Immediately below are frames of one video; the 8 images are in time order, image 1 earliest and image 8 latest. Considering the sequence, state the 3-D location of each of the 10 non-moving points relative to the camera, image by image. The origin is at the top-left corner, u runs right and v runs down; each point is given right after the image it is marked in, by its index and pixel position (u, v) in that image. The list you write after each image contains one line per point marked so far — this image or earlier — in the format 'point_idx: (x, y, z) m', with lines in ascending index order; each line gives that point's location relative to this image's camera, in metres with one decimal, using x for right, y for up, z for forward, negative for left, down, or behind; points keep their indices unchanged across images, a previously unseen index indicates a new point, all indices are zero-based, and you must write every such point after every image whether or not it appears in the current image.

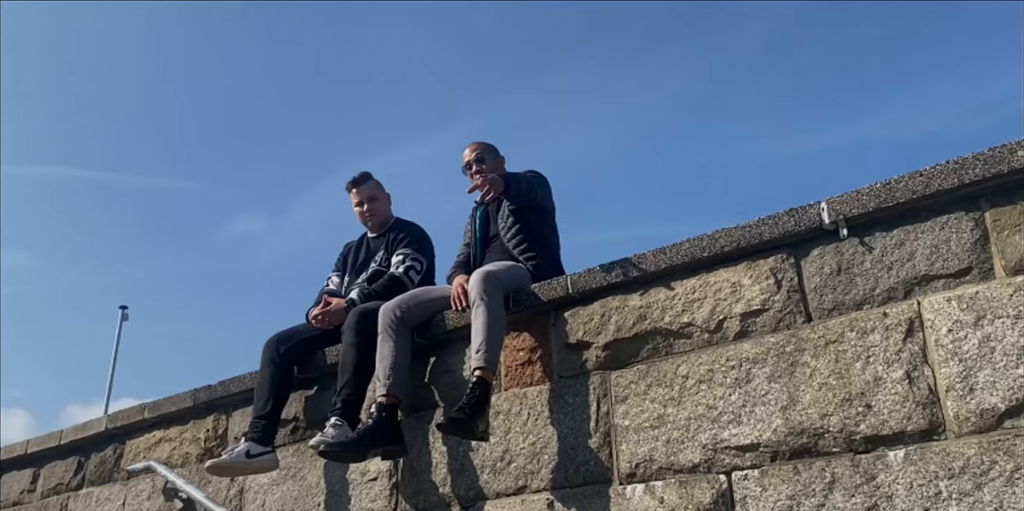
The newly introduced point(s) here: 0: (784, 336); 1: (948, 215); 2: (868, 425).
0: (+0.9, -0.3, +2.9) m
1: (+1.3, +0.1, +2.8) m
2: (+1.1, -0.5, +2.7) m
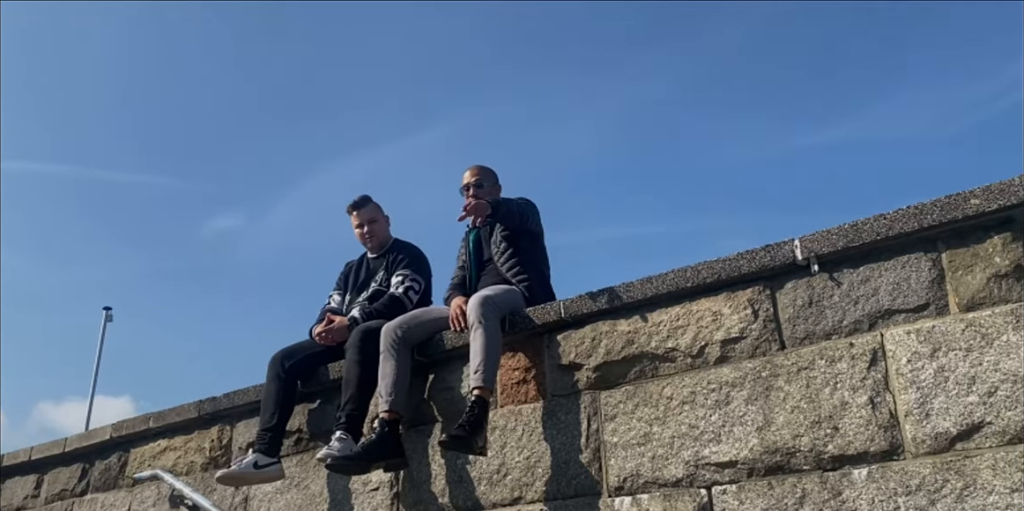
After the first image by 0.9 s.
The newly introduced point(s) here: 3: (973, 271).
0: (+0.9, -0.4, +3.2) m
1: (+1.3, 0.0, +3.0) m
2: (+1.1, -0.6, +3.0) m
3: (+1.5, -0.1, +2.9) m
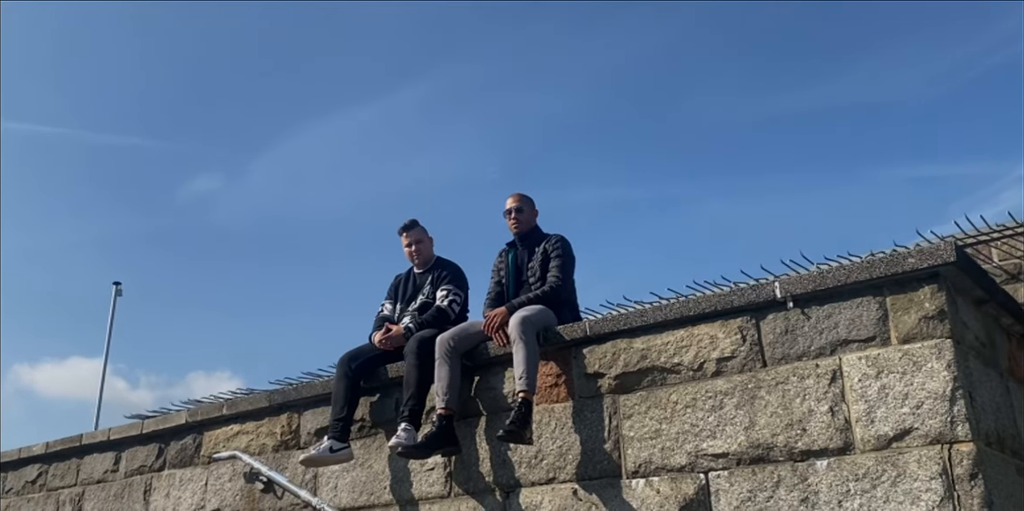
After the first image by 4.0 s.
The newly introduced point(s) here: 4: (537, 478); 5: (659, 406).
0: (+1.1, -0.6, +4.1) m
1: (+1.6, -0.2, +4.0) m
2: (+1.3, -0.8, +3.9) m
3: (+1.7, -0.2, +3.8) m
4: (+0.1, -1.2, +4.7) m
5: (+0.7, -0.7, +4.4) m
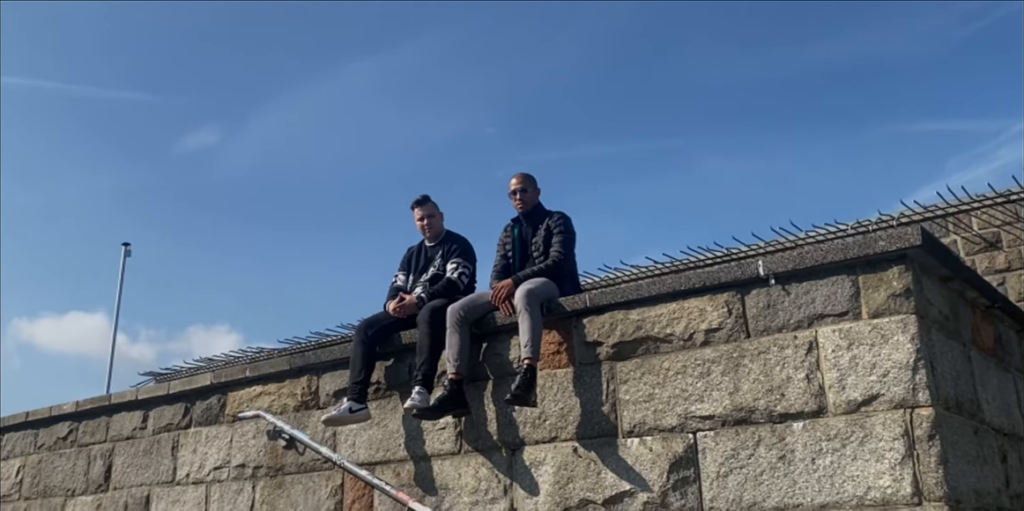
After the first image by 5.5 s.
0: (+1.1, -0.5, +4.6) m
1: (+1.6, -0.1, +4.4) m
2: (+1.3, -0.7, +4.3) m
3: (+1.7, -0.2, +4.2) m
4: (+0.2, -1.0, +5.1) m
5: (+0.8, -0.6, +4.8) m
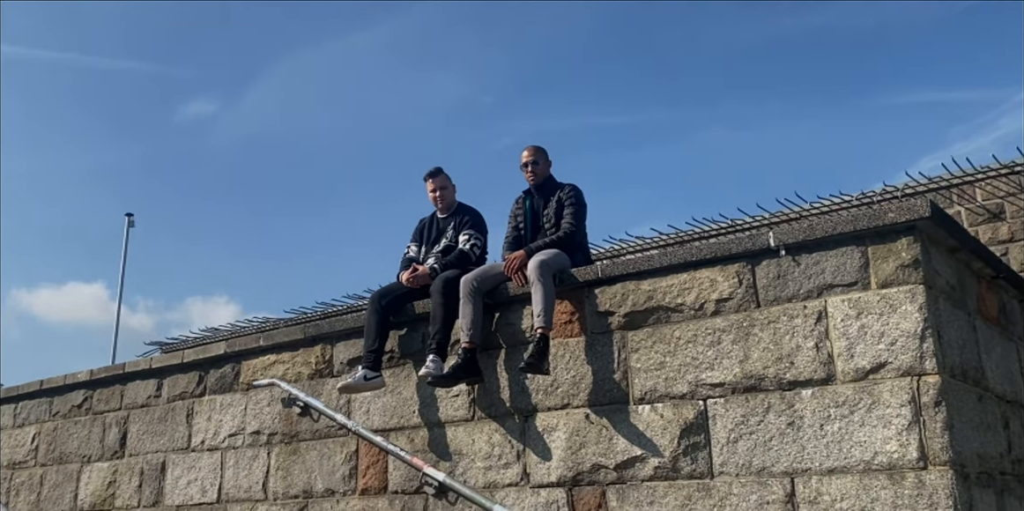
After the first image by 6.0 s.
0: (+1.2, -0.3, +4.7) m
1: (+1.7, 0.0, +4.4) m
2: (+1.4, -0.6, +4.4) m
3: (+1.8, 0.0, +4.3) m
4: (+0.2, -0.9, +5.2) m
5: (+0.8, -0.5, +4.9) m
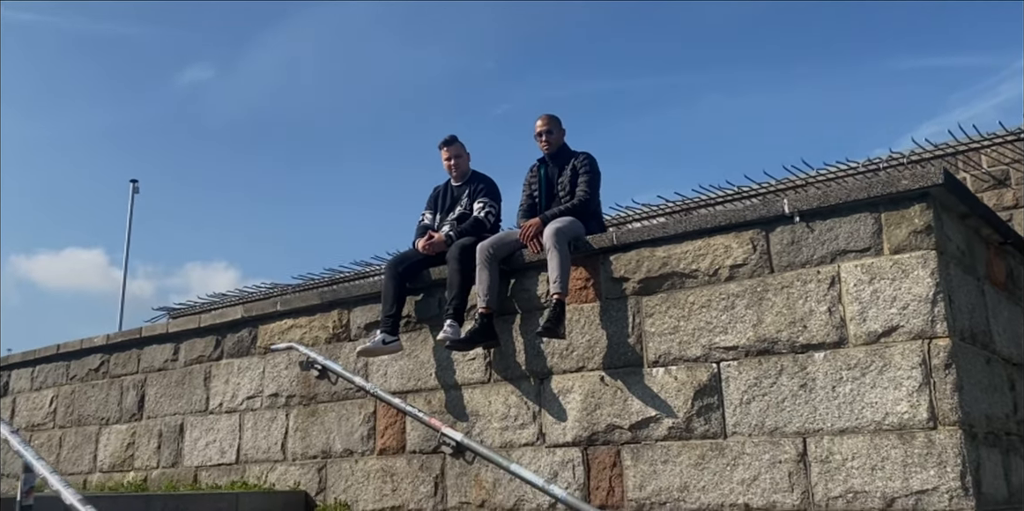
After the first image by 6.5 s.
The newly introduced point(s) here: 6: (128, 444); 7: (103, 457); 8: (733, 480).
0: (+1.3, -0.1, +4.8) m
1: (+1.8, +0.2, +4.5) m
2: (+1.5, -0.4, +4.5) m
3: (+1.9, +0.1, +4.4) m
4: (+0.3, -0.7, +5.3) m
5: (+0.9, -0.3, +5.0) m
6: (-3.3, -1.6, +7.6) m
7: (-3.6, -1.8, +7.8) m
8: (+1.1, -1.2, +4.6) m
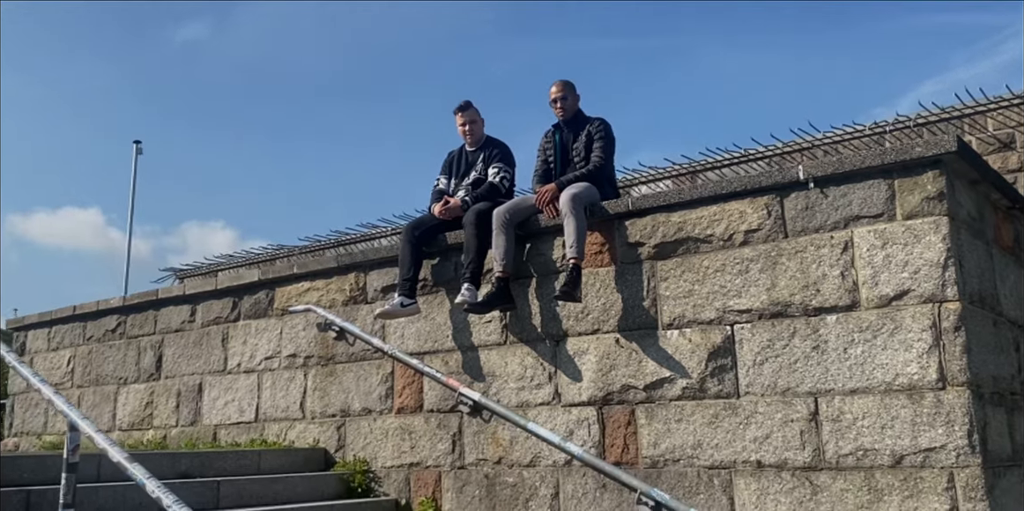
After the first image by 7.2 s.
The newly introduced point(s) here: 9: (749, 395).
0: (+1.4, +0.1, +4.9) m
1: (+1.9, +0.4, +4.6) m
2: (+1.6, -0.2, +4.7) m
3: (+2.0, +0.3, +4.5) m
4: (+0.4, -0.5, +5.5) m
5: (+1.0, -0.1, +5.1) m
6: (-3.2, -1.3, +7.7) m
7: (-3.5, -1.4, +7.9) m
8: (+1.3, -1.0, +4.8) m
9: (+1.3, -0.8, +4.8) m
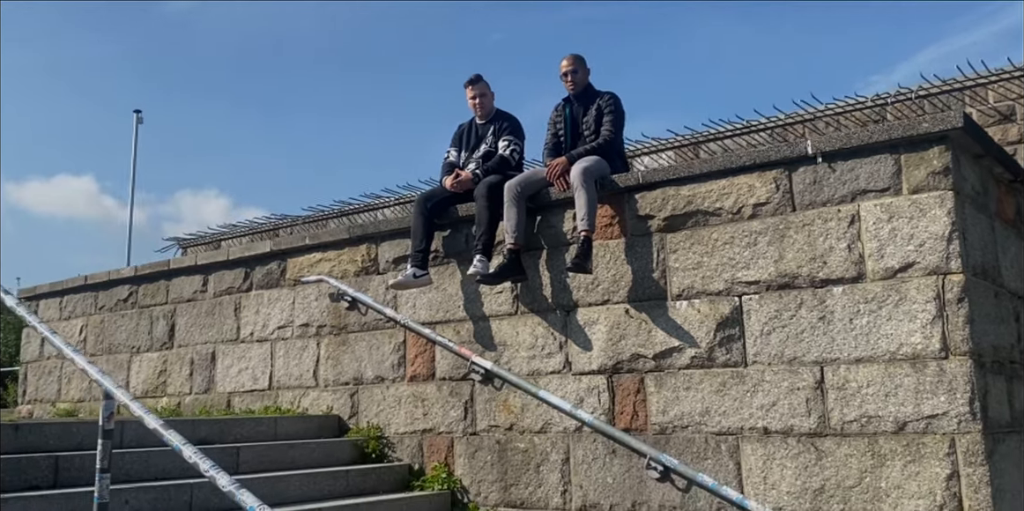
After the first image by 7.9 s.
0: (+1.5, +0.2, +5.0) m
1: (+2.0, +0.5, +4.7) m
2: (+1.7, -0.1, +4.8) m
3: (+2.1, +0.5, +4.6) m
4: (+0.5, -0.3, +5.6) m
5: (+1.1, +0.1, +5.2) m
6: (-3.1, -1.0, +7.9) m
7: (-3.4, -1.2, +8.1) m
8: (+1.3, -0.8, +4.9) m
9: (+1.4, -0.6, +4.9) m
